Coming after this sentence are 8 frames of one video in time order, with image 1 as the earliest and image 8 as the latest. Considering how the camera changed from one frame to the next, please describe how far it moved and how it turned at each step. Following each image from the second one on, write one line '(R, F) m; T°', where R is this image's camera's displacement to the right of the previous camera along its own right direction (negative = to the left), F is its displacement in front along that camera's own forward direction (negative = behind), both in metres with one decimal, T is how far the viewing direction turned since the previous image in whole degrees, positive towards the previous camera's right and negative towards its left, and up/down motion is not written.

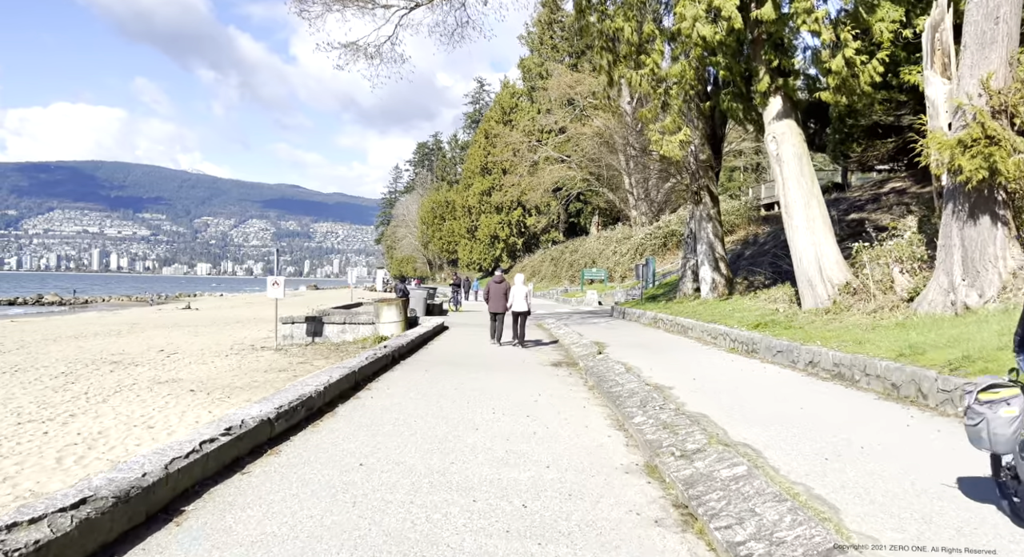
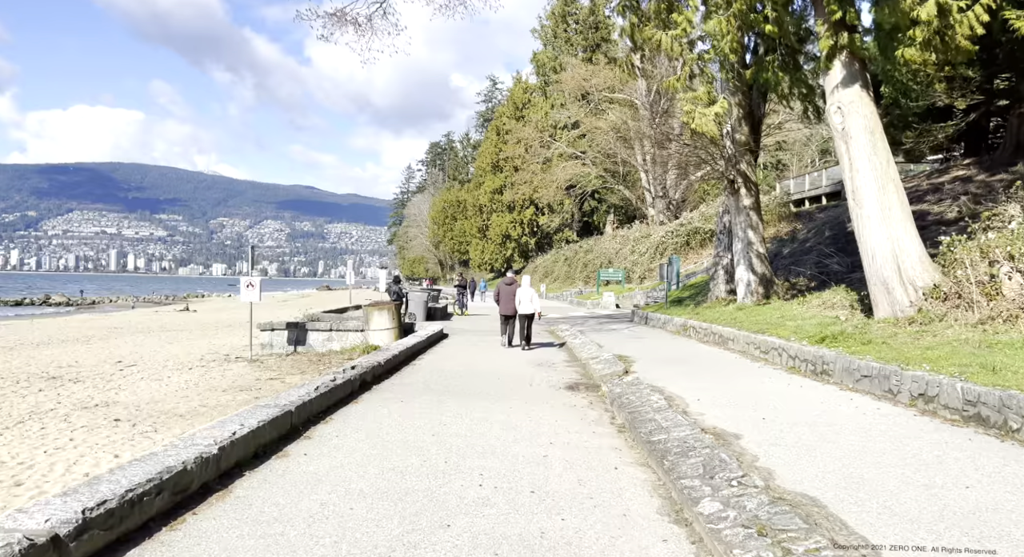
(+0.1, +2.5) m; -1°
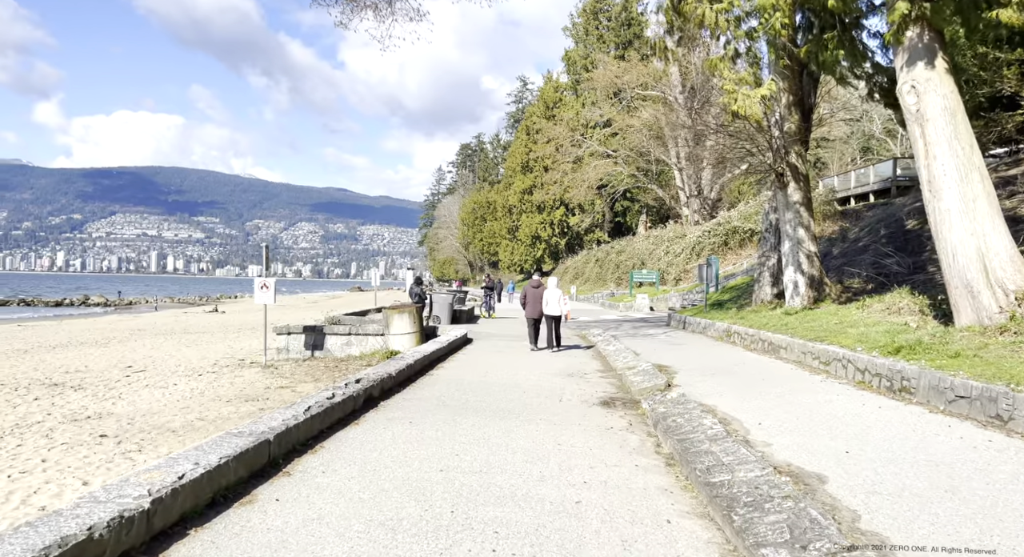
(0.0, +1.2) m; -2°
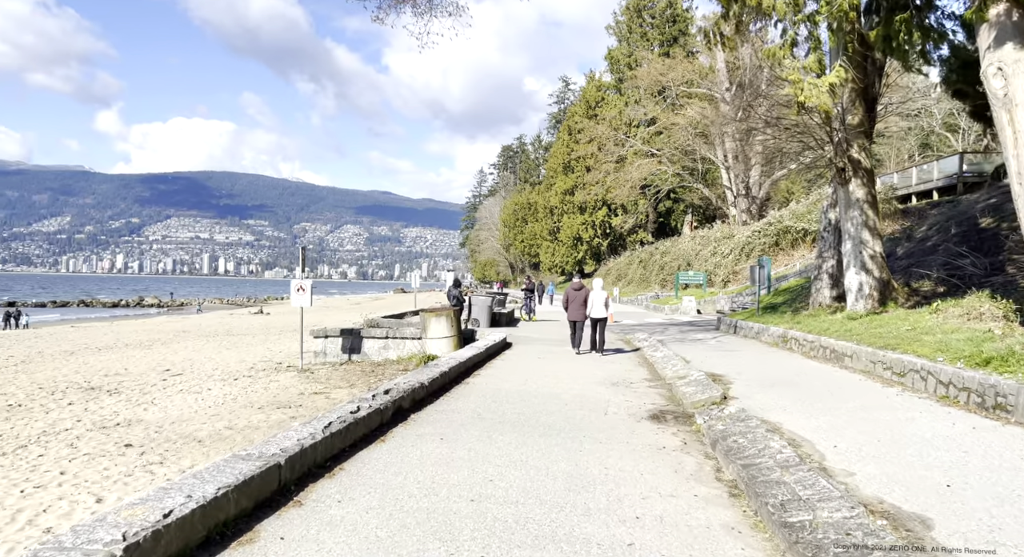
(0.0, +0.6) m; -3°
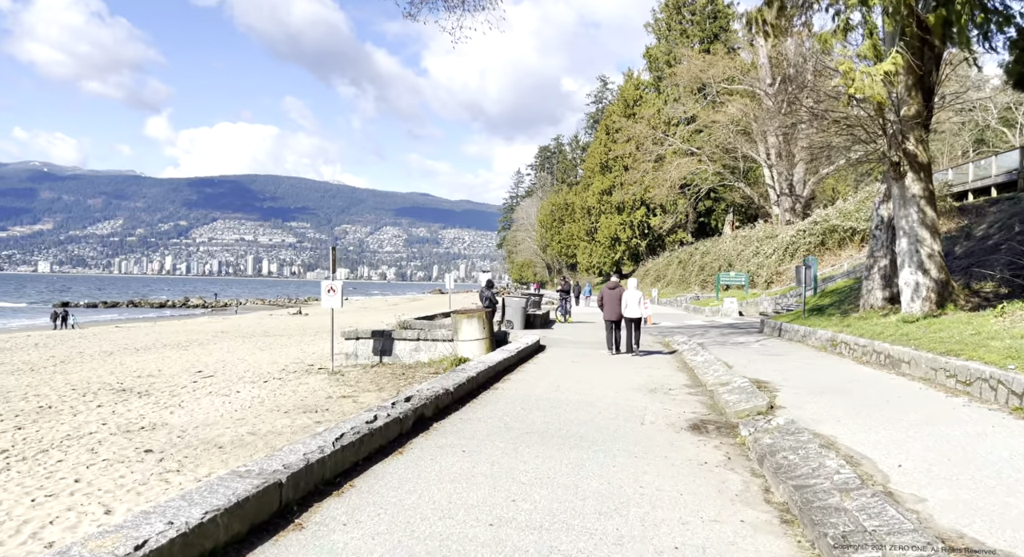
(+0.1, +0.5) m; -3°
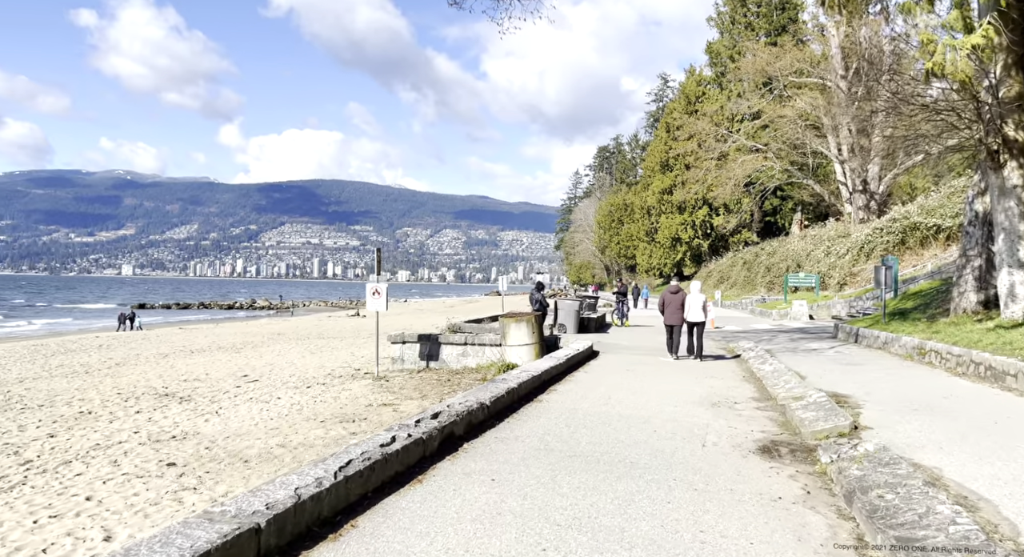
(+0.2, +0.8) m; -5°
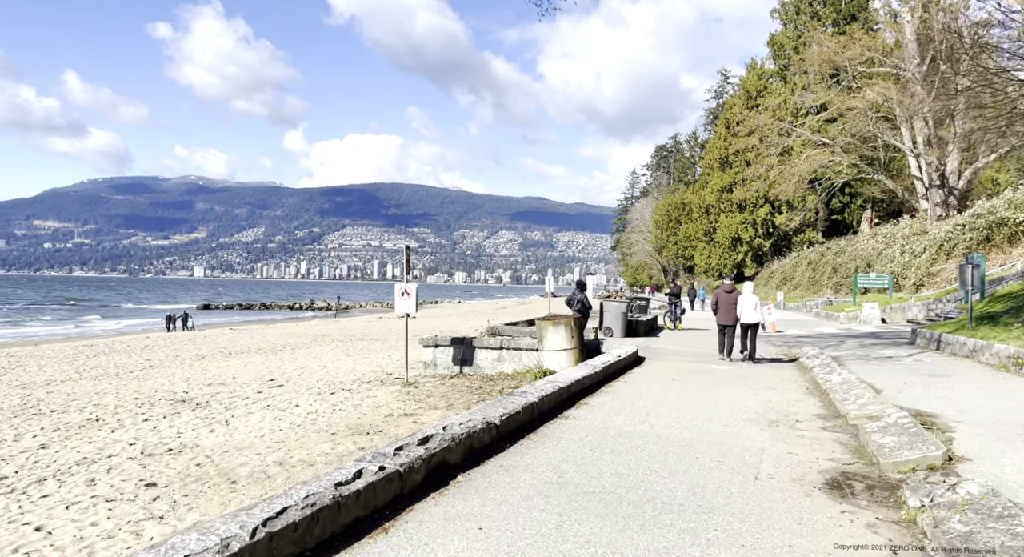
(+0.4, +1.1) m; -4°
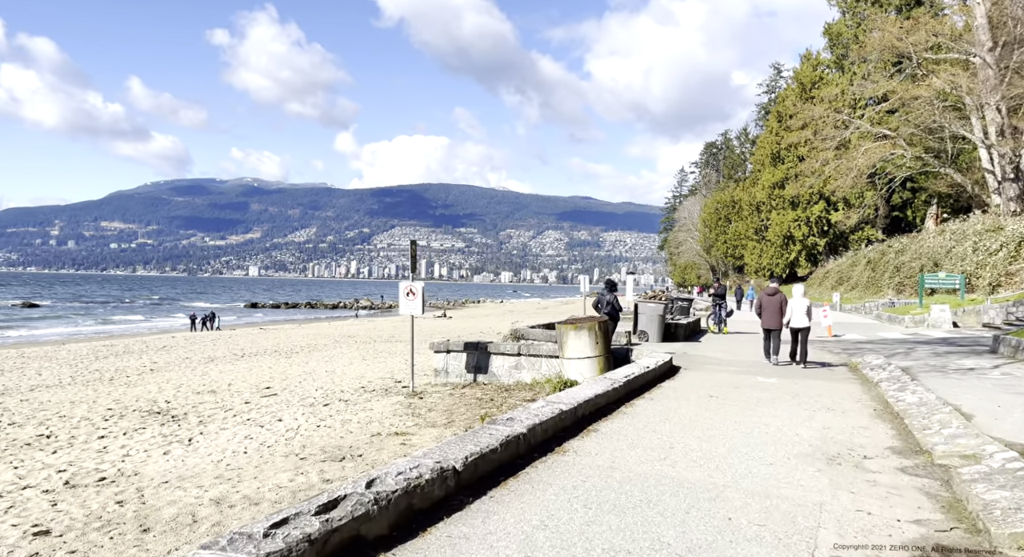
(+0.5, +1.6) m; -4°
